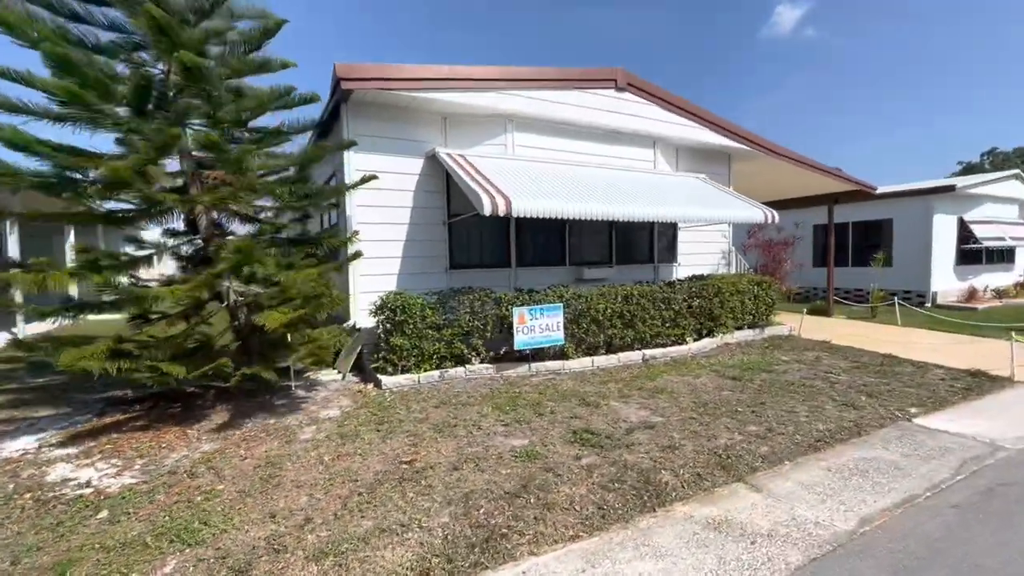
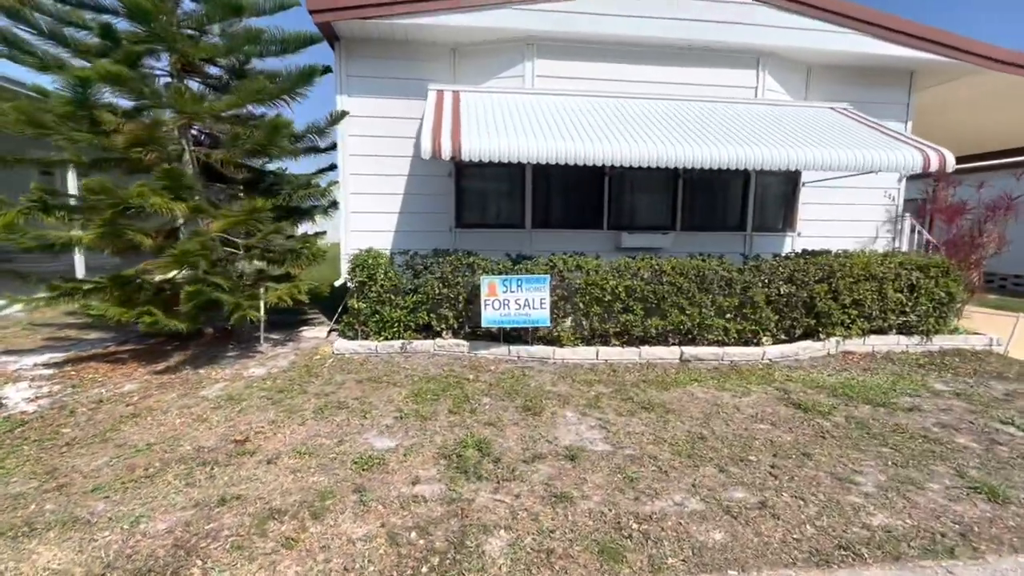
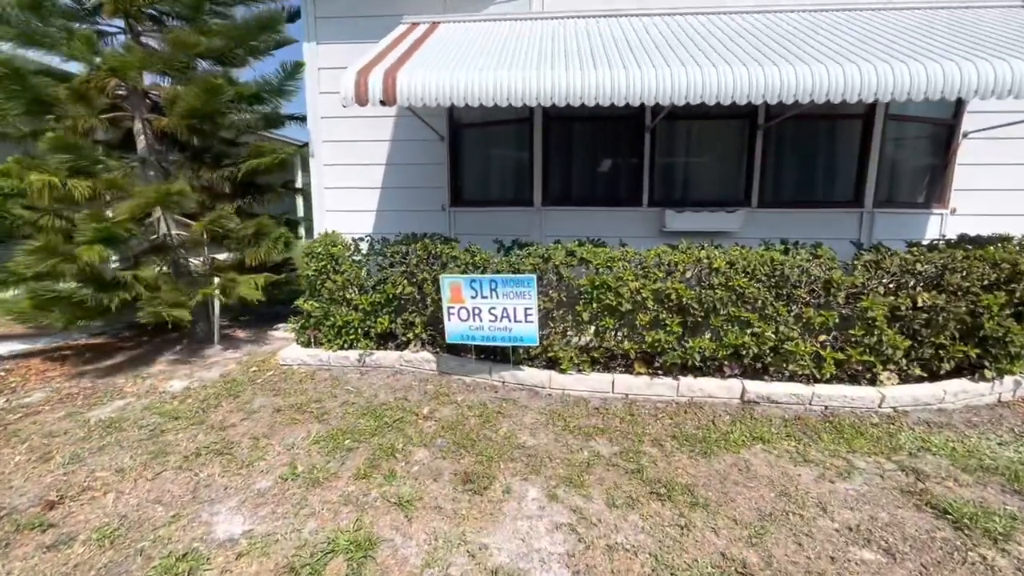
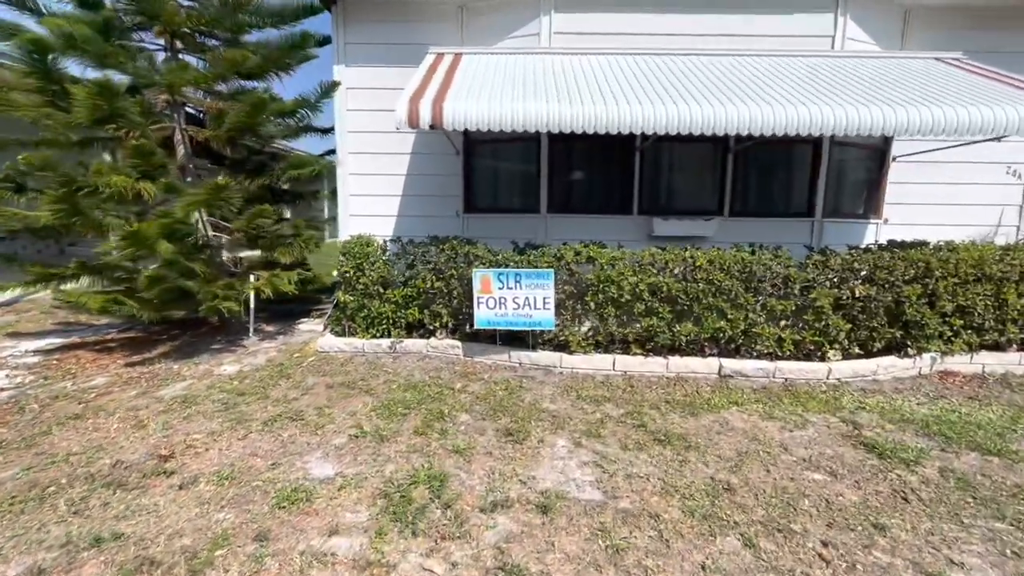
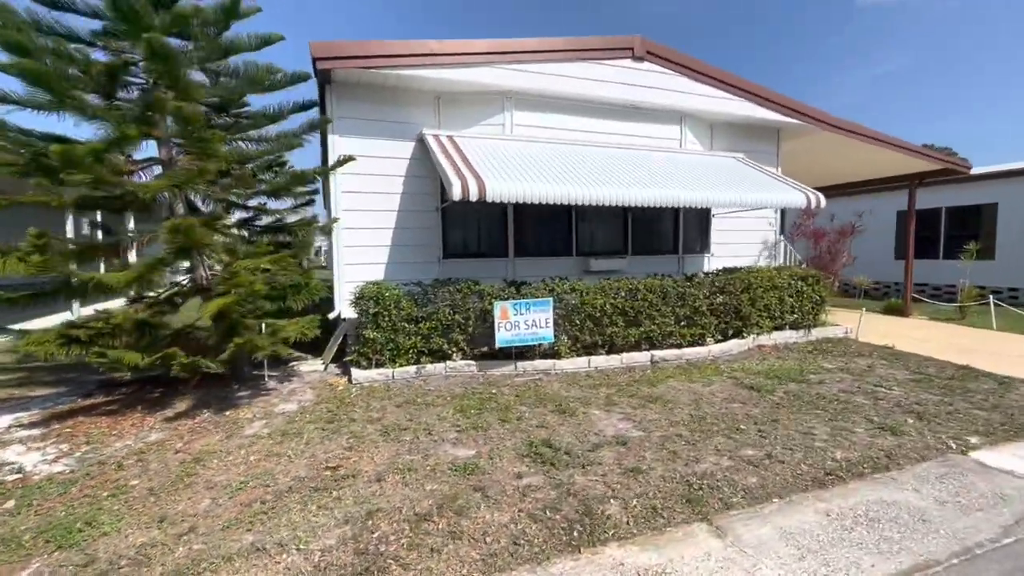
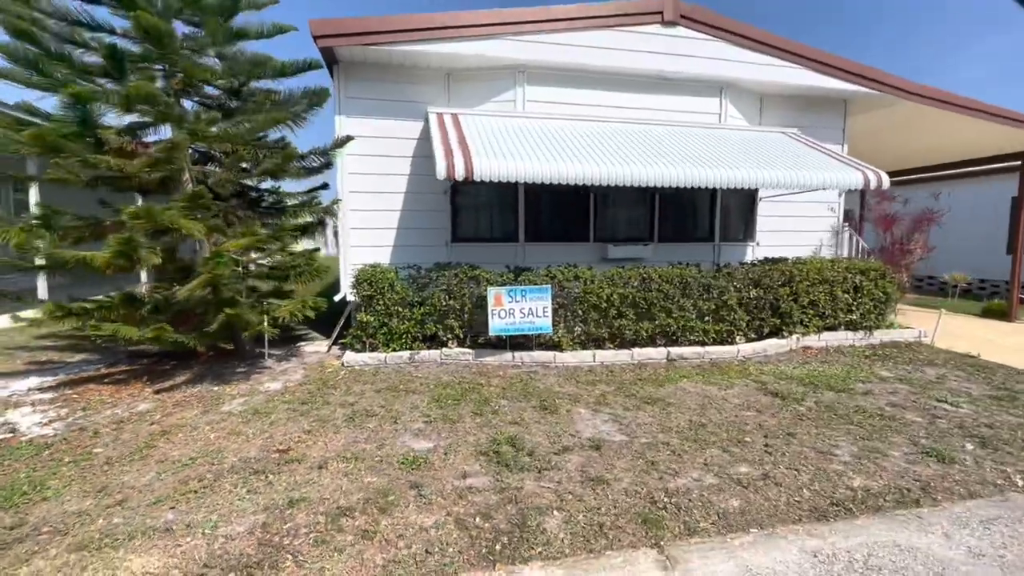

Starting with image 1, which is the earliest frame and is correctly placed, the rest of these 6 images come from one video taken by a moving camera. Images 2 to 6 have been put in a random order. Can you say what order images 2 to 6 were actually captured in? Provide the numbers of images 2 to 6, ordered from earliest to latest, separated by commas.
5, 6, 2, 4, 3
